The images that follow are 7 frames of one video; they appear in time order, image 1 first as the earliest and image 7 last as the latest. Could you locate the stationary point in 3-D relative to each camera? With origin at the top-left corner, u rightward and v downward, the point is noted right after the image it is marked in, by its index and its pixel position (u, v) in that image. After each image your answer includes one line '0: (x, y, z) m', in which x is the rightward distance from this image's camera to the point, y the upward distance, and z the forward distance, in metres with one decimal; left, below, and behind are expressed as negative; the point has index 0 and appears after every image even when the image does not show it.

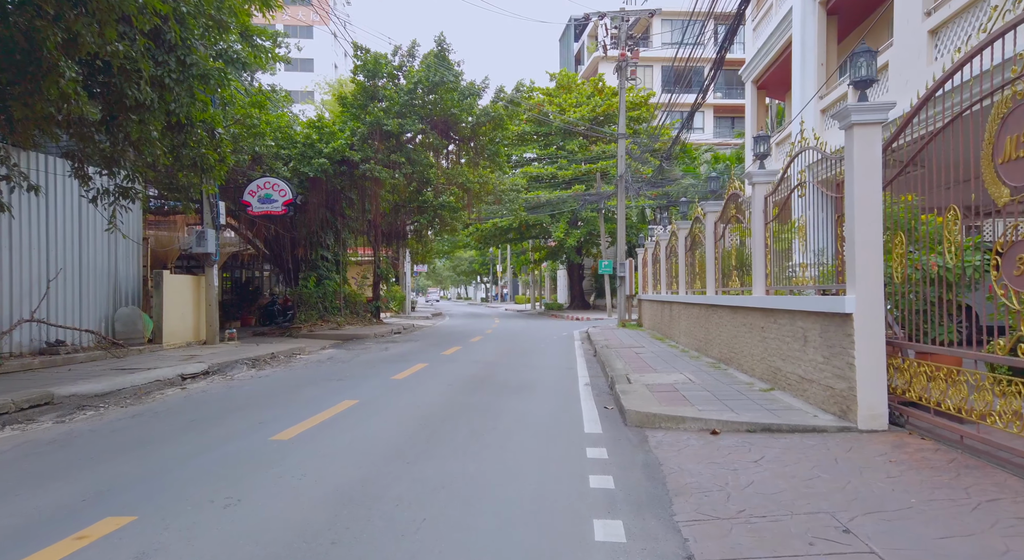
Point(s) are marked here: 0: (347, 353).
0: (-3.8, -1.7, +15.3) m
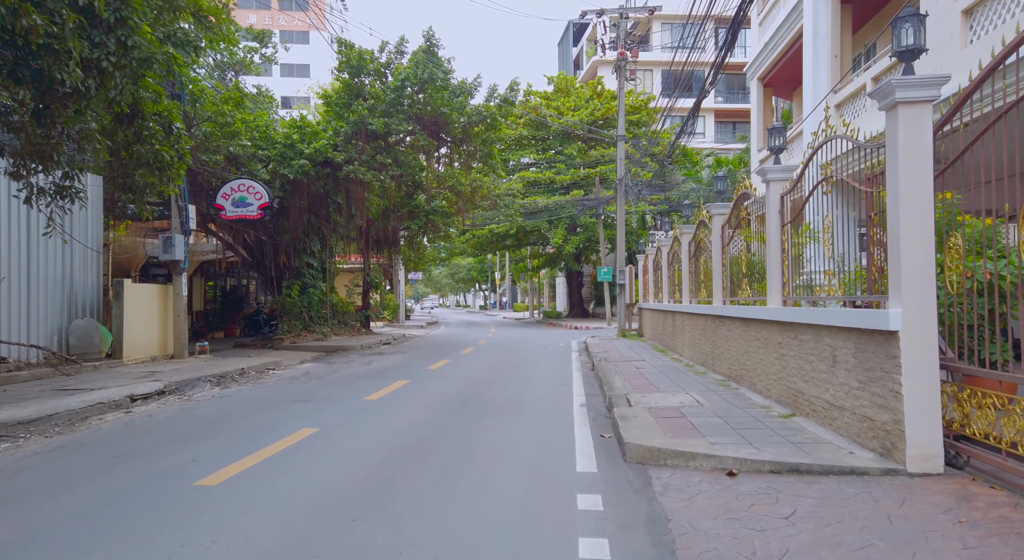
0: (-3.9, -1.9, +14.2) m
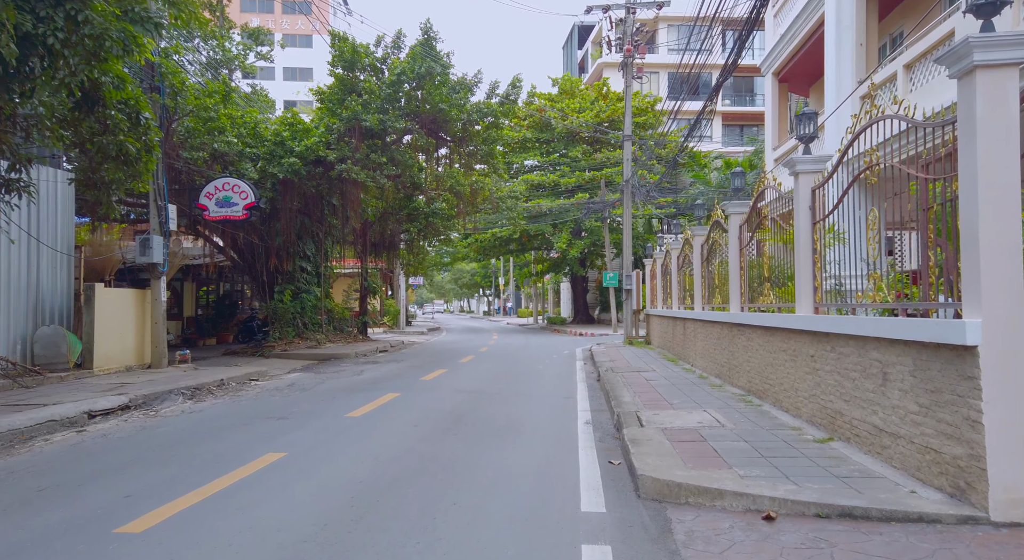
0: (-3.9, -2.0, +13.3) m
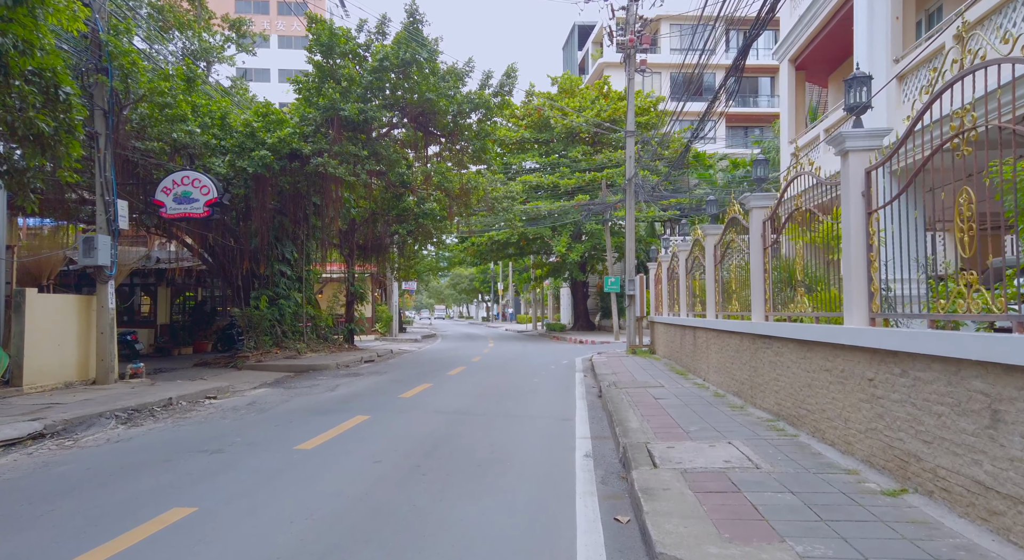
0: (-4.1, -2.0, +11.9) m
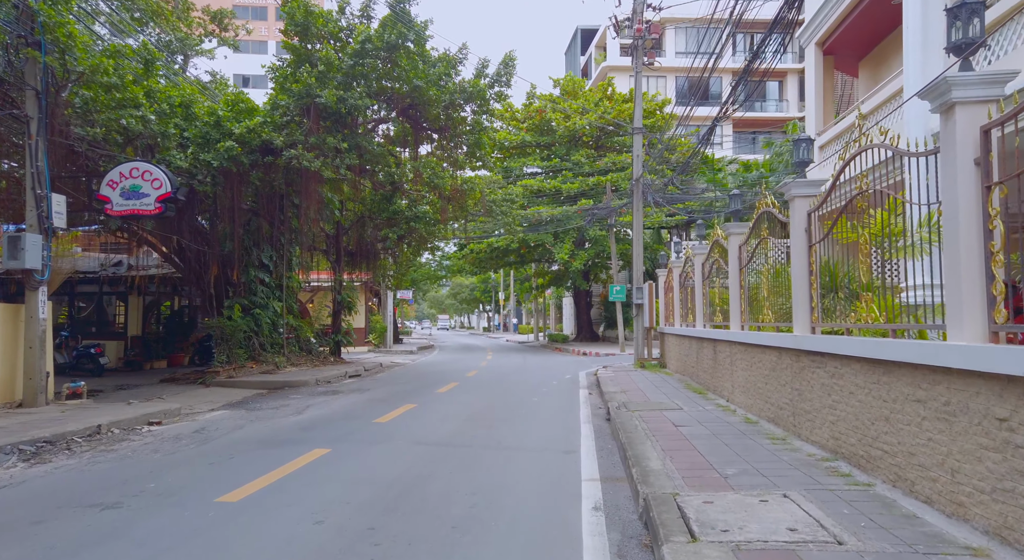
0: (-4.2, -2.1, +10.3) m
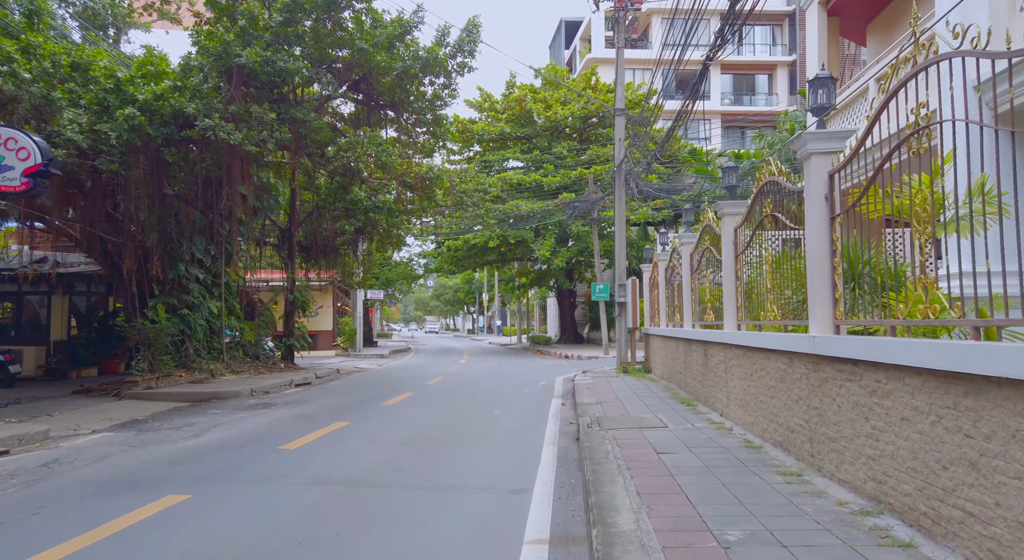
0: (-4.8, -2.0, +8.3) m
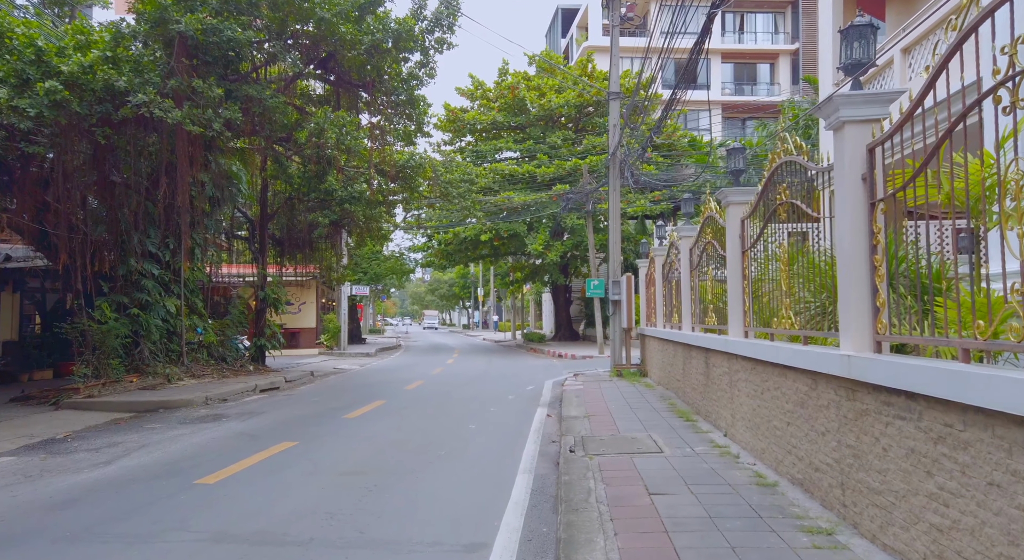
0: (-5.2, -2.0, +7.0) m
